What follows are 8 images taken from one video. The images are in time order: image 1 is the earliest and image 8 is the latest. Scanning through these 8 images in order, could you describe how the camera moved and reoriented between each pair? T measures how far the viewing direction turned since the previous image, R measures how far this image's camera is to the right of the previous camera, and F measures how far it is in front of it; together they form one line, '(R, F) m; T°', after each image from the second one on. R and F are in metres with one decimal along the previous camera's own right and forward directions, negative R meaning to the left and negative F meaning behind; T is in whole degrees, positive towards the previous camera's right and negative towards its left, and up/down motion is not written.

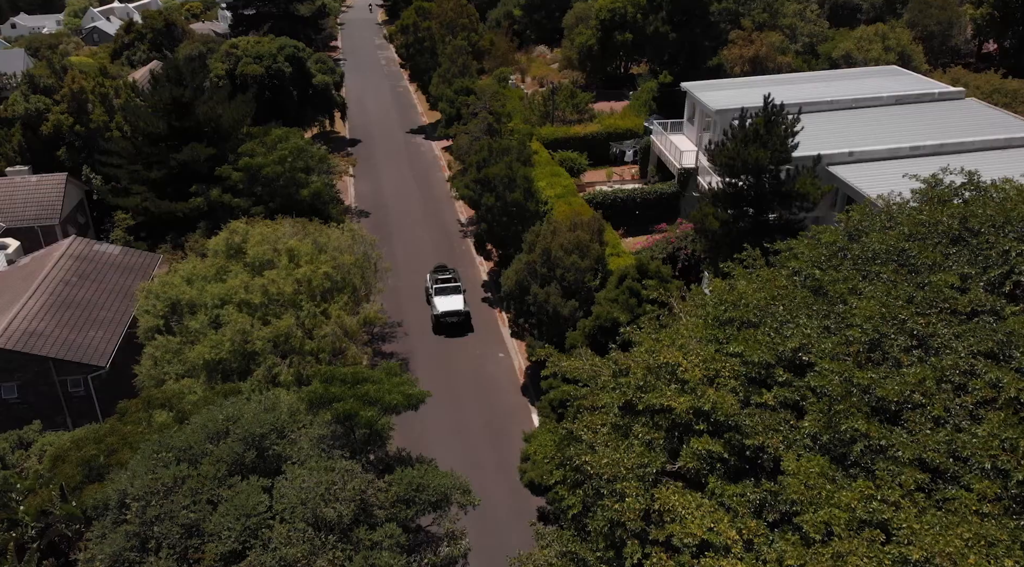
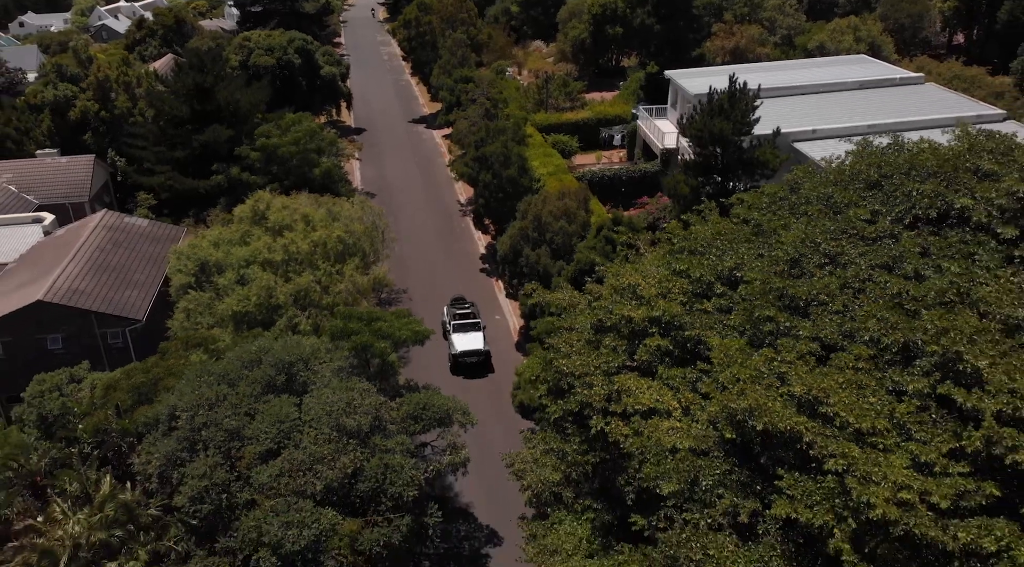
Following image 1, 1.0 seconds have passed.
(+0.2, -3.4) m; 0°
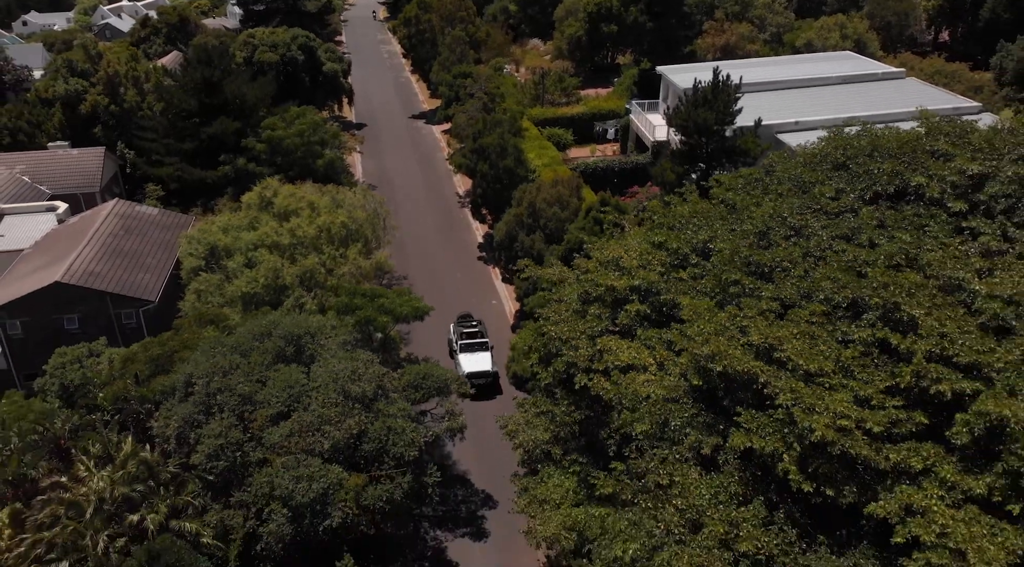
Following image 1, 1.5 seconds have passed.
(+0.2, -1.6) m; 0°
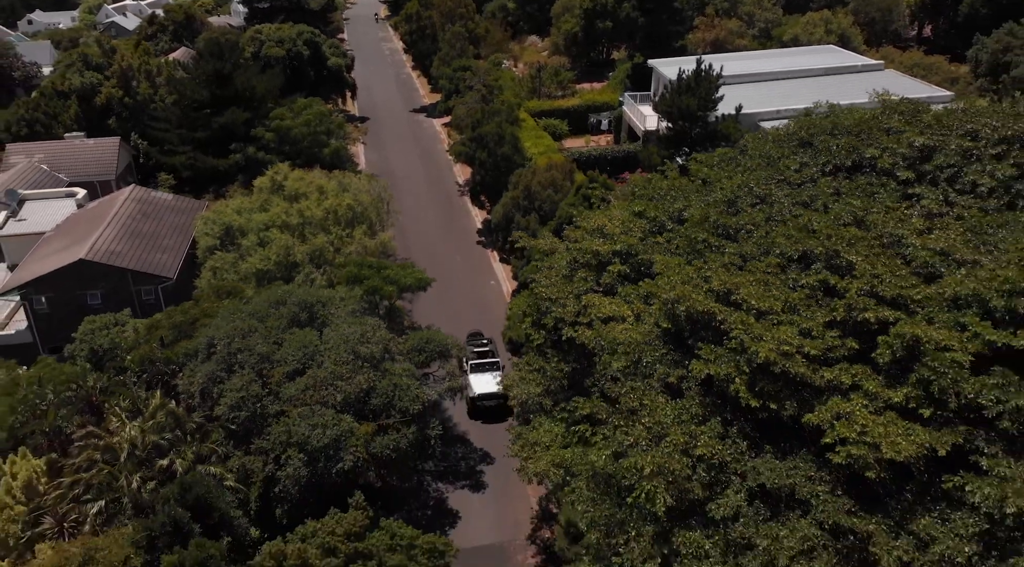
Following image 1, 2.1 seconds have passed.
(+0.1, -2.2) m; 0°
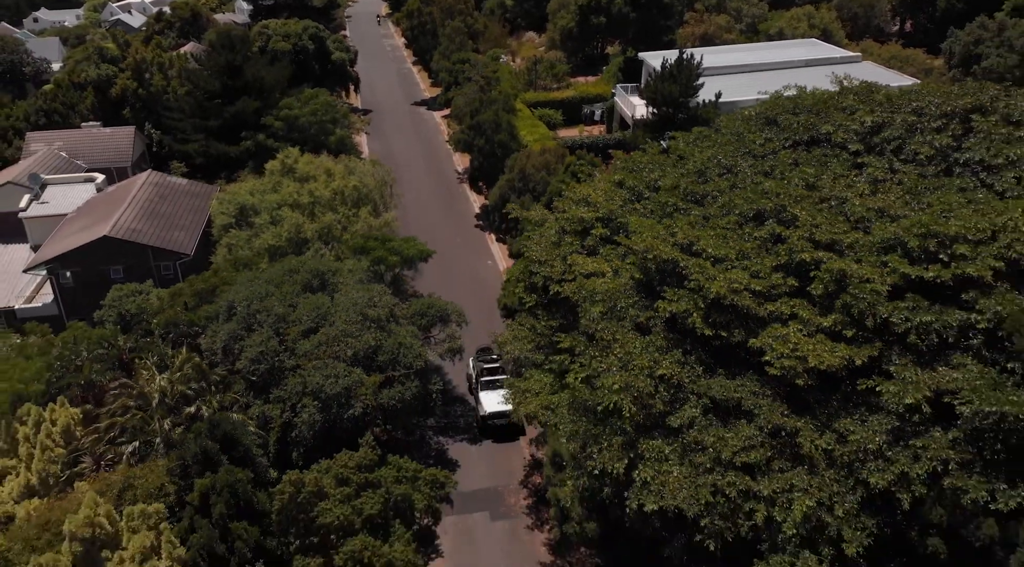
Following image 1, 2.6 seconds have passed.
(+0.2, -2.5) m; 0°
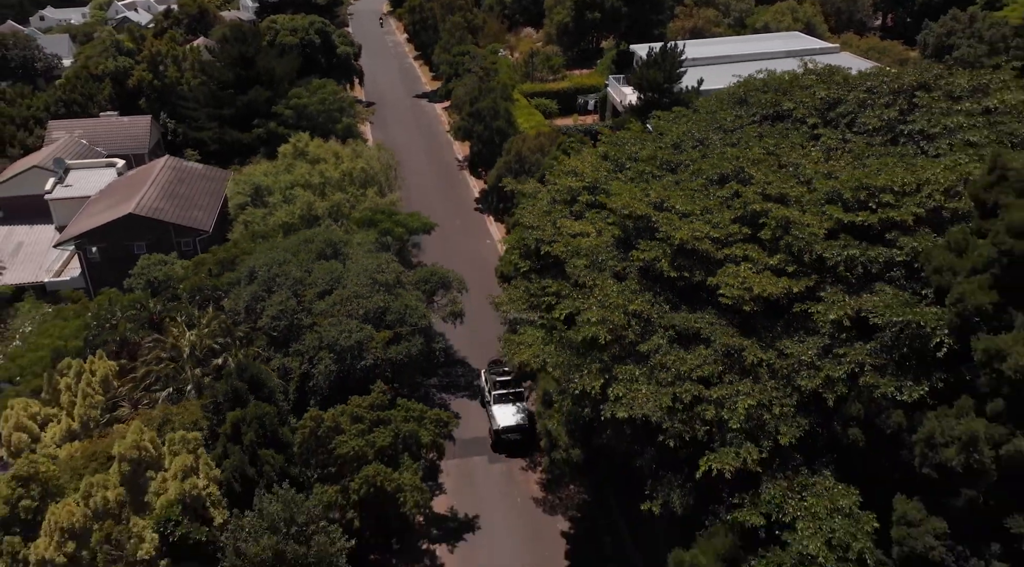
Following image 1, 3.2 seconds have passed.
(+0.2, -2.8) m; 0°
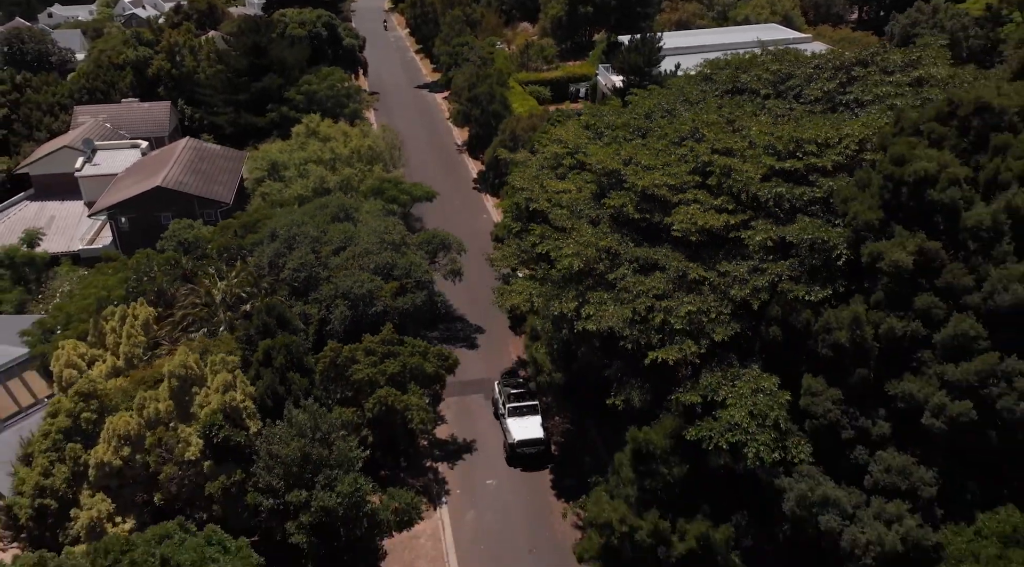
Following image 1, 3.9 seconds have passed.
(+0.3, -3.9) m; 0°
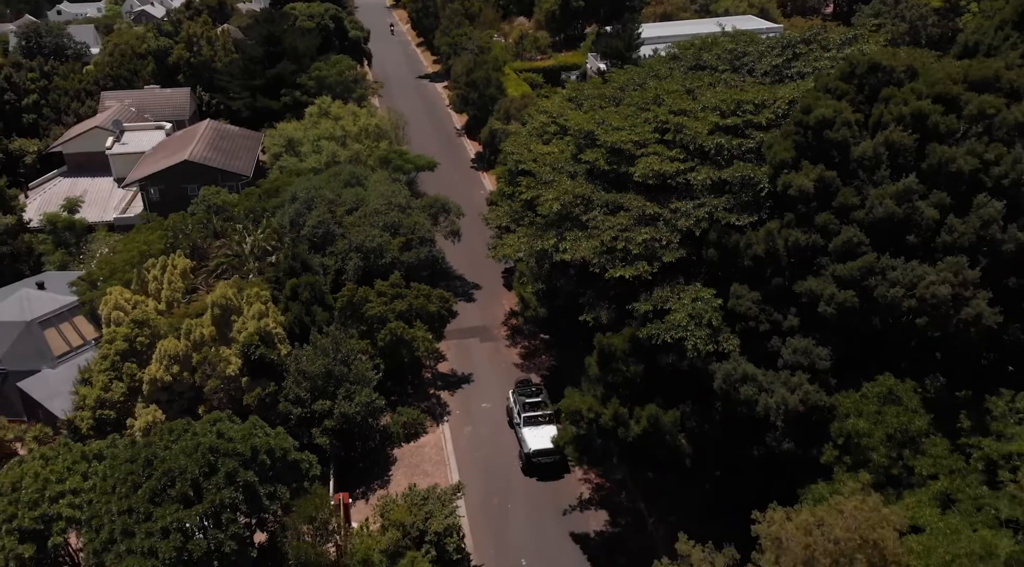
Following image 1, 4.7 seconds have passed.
(+0.3, -4.7) m; 0°
